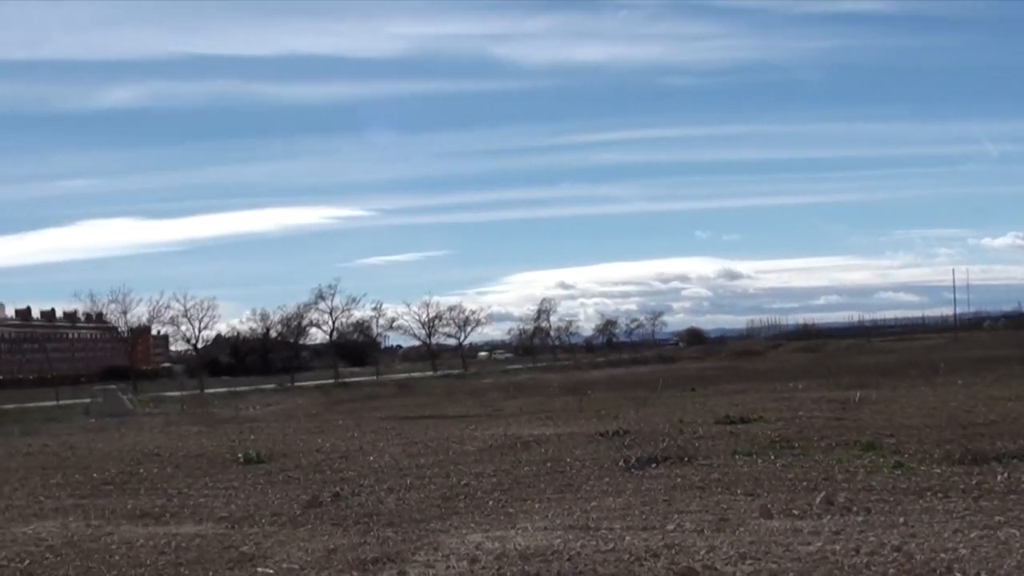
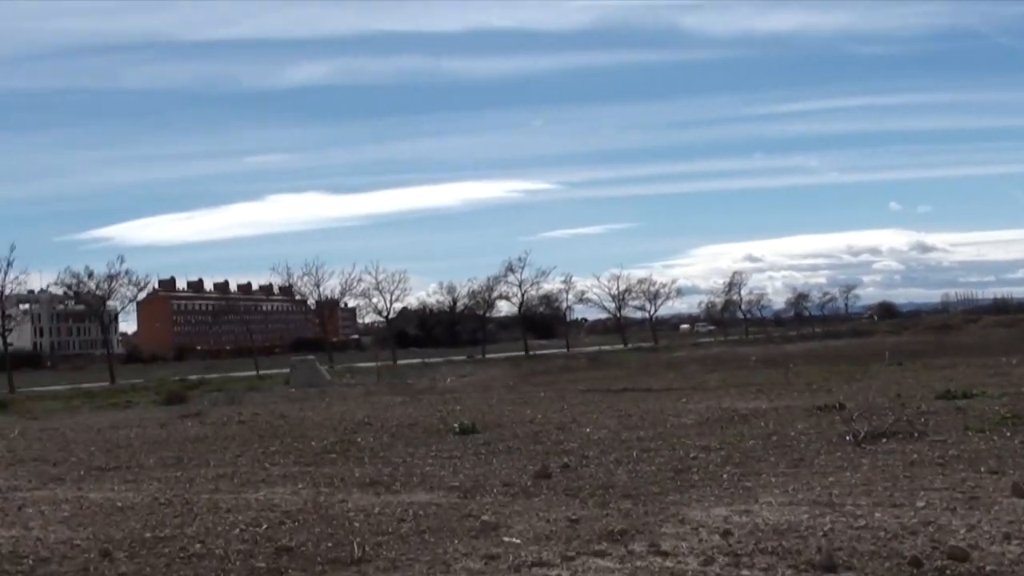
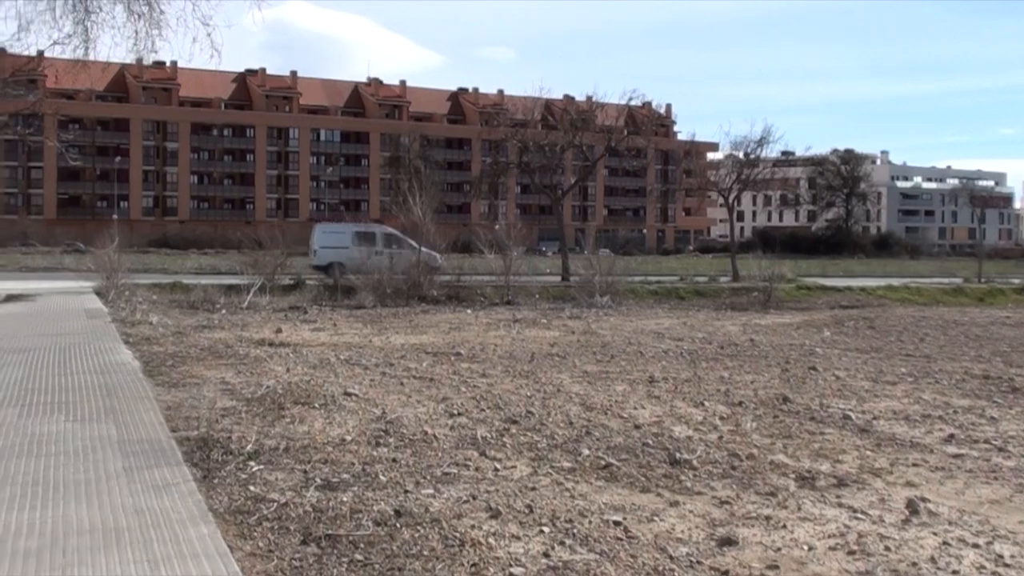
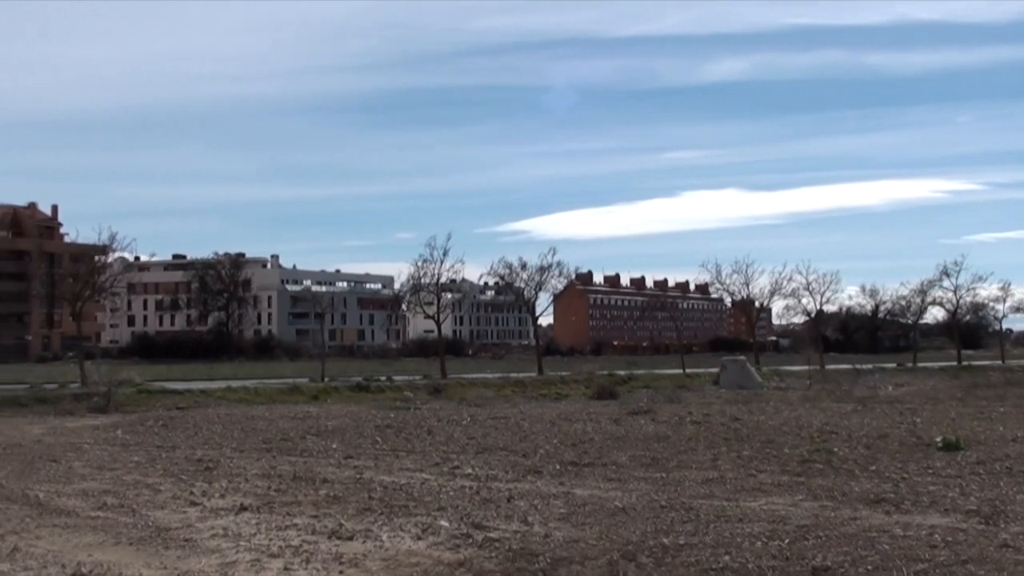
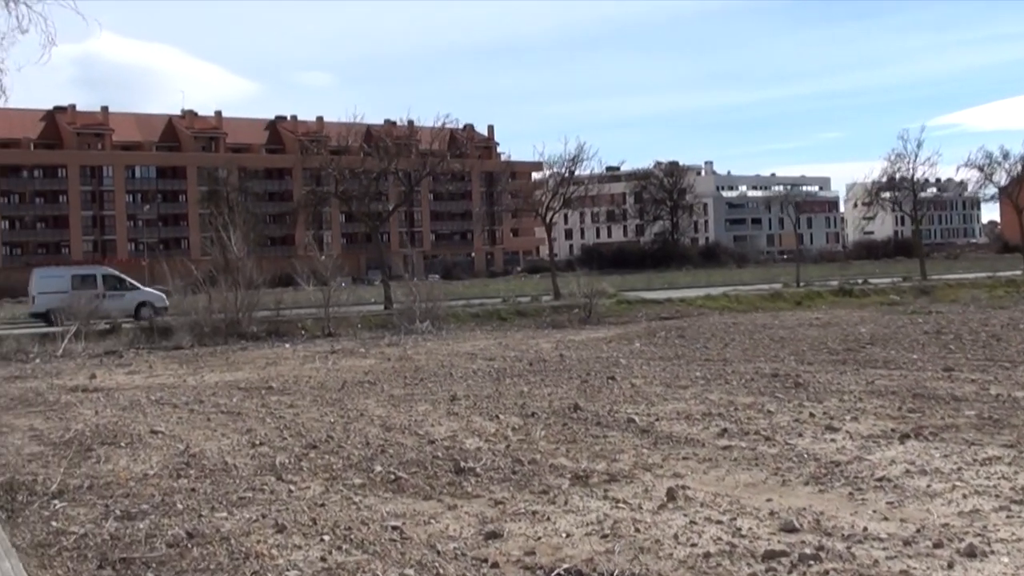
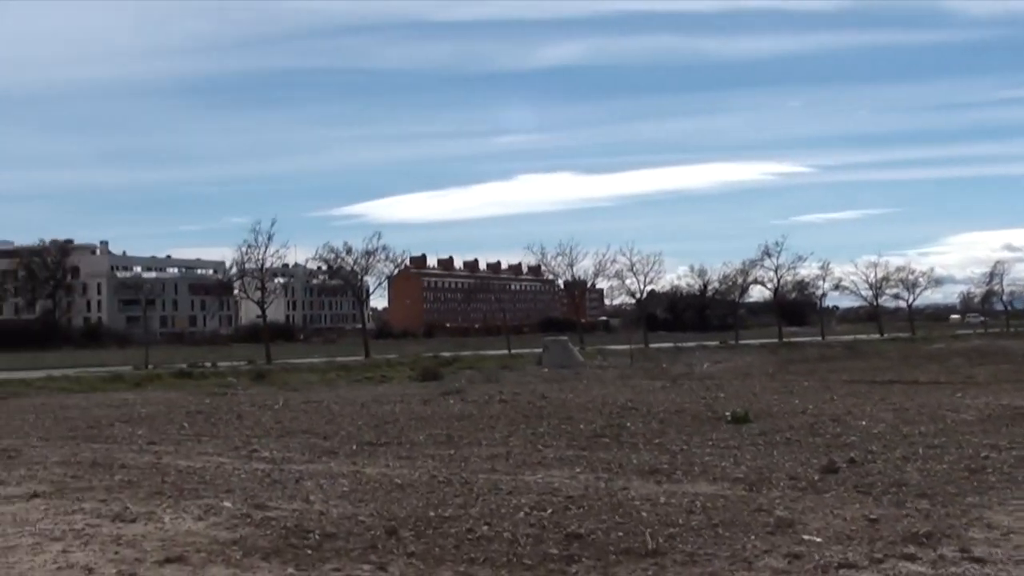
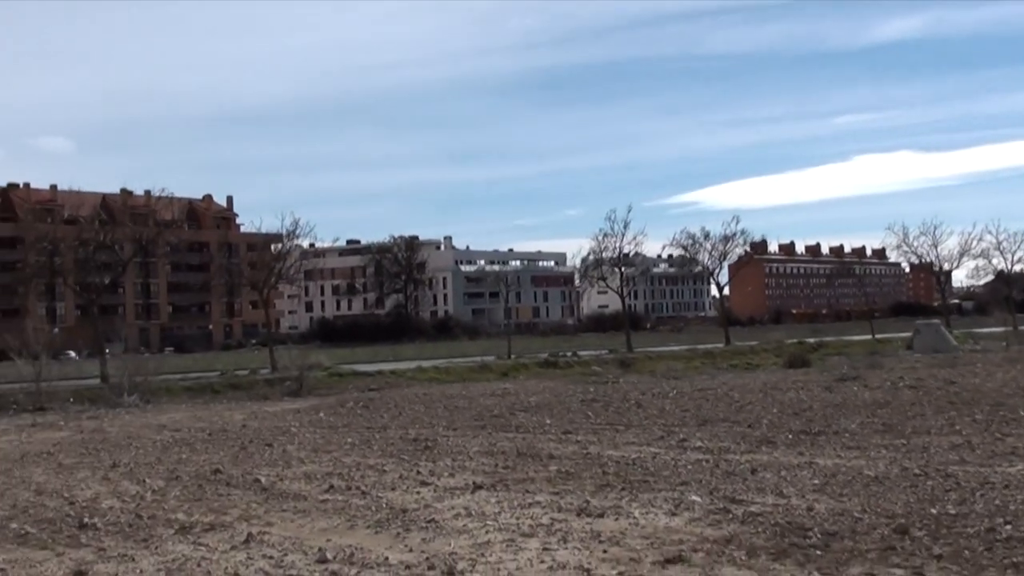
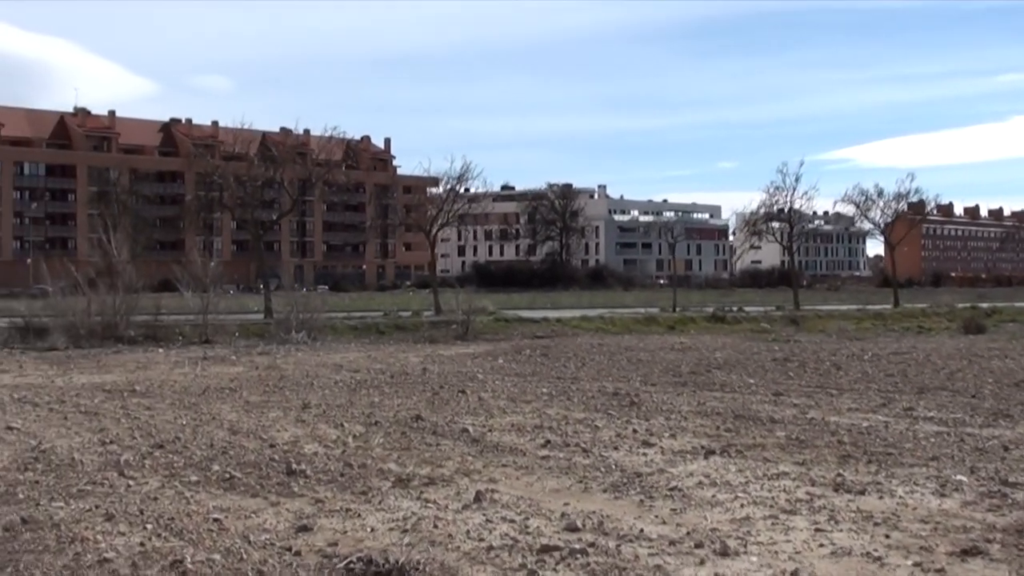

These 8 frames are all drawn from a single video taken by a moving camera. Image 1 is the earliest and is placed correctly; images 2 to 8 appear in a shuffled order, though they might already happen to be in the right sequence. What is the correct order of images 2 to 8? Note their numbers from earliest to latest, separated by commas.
2, 6, 4, 7, 8, 5, 3
